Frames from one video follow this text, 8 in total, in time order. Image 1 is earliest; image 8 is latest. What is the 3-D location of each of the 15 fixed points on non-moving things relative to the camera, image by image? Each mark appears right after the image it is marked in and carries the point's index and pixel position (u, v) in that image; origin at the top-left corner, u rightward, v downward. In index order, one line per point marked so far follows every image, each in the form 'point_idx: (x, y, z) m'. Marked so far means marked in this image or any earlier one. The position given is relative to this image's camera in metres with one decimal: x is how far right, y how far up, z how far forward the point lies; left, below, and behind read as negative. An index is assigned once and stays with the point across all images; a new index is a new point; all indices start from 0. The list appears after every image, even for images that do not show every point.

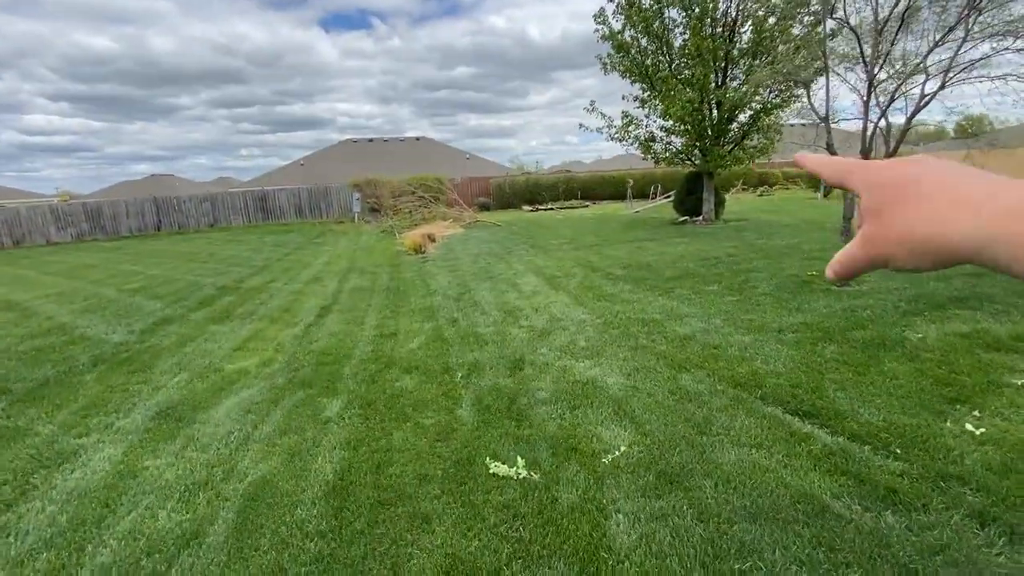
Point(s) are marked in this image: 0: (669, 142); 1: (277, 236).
0: (+4.1, +3.8, +12.6) m
1: (-8.0, +1.8, +16.7) m
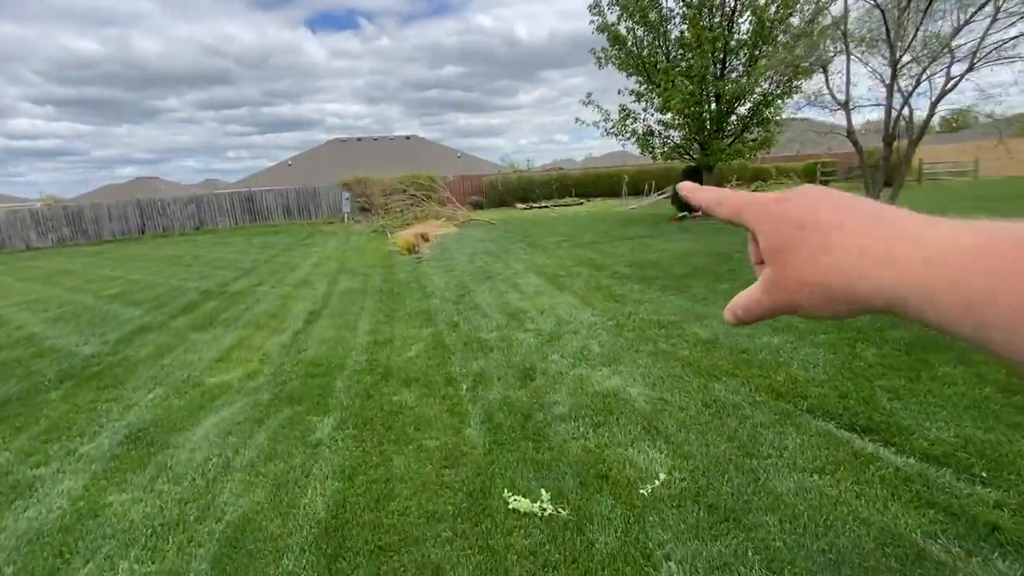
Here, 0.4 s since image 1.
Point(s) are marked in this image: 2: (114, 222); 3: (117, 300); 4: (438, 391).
0: (+3.9, +3.8, +12.3) m
1: (-8.2, +1.7, +16.3) m
2: (-15.9, +2.7, +19.6) m
3: (-6.3, -0.2, +7.8) m
4: (-0.5, -0.7, +3.4) m
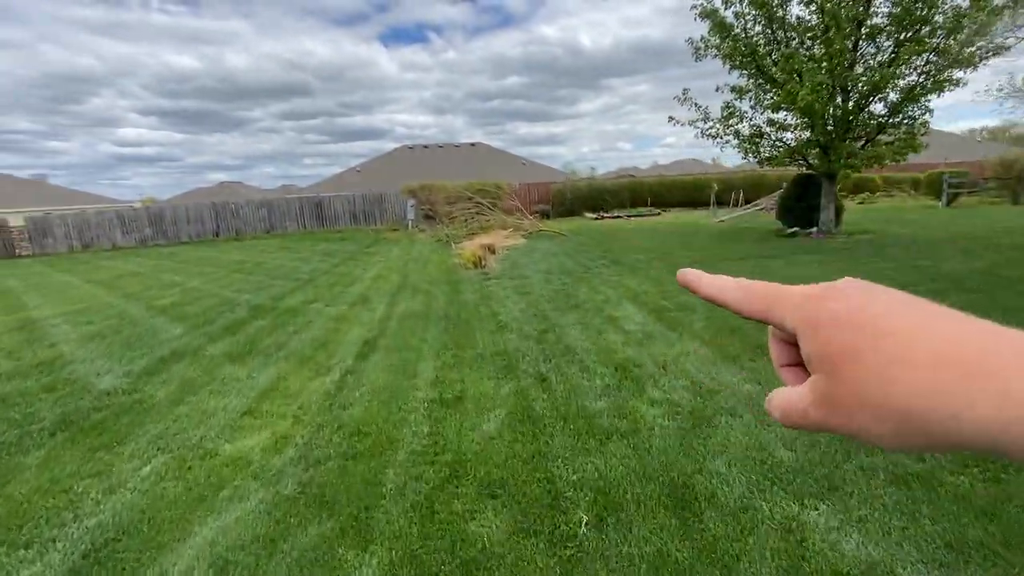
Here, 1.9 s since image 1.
0: (+5.7, +3.2, +10.5) m
1: (-5.9, +1.4, +15.8) m
2: (-13.2, +2.6, +20.0) m
3: (-5.1, -0.4, +7.1) m
4: (+0.1, -1.0, +2.2) m
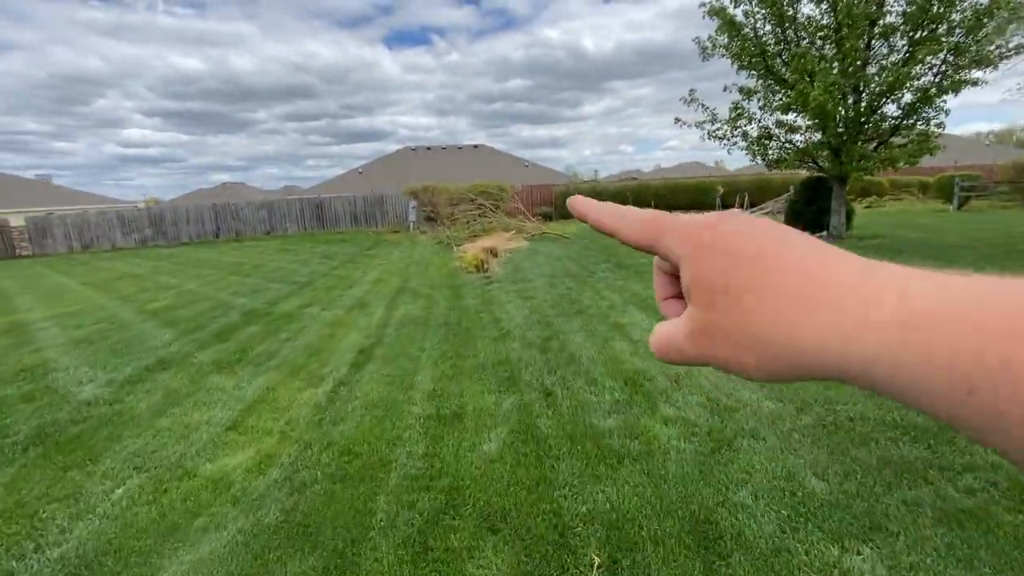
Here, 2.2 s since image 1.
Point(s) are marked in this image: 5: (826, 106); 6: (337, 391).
0: (+5.8, +3.1, +10.2) m
1: (-5.8, +1.3, +15.6) m
2: (-13.1, +2.6, +19.9) m
3: (-5.0, -0.4, +6.9) m
4: (+0.1, -1.1, +1.9) m
5: (+5.7, +3.3, +8.8) m
6: (-1.4, -0.8, +3.9) m
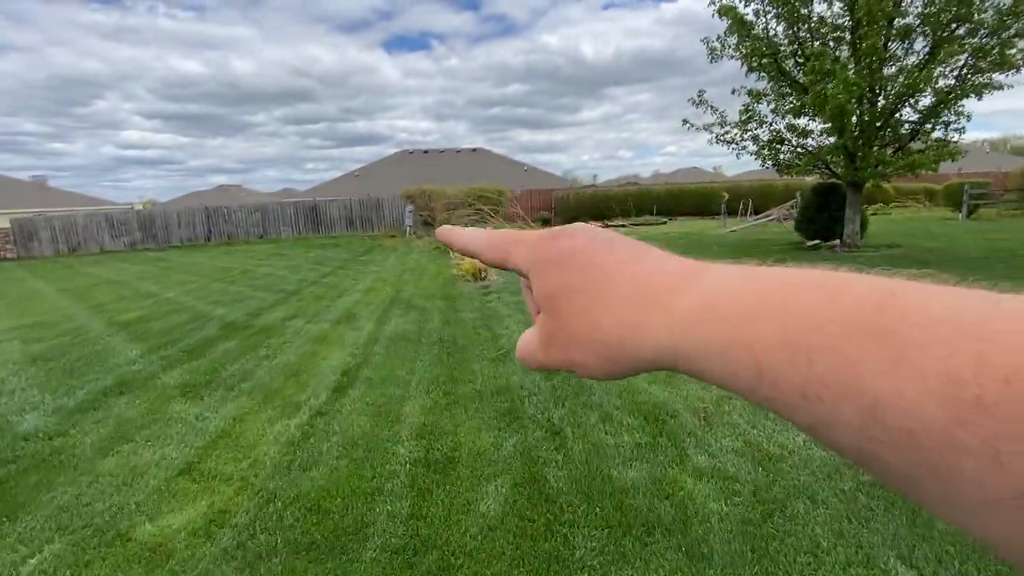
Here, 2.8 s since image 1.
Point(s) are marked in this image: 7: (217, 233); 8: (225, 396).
0: (+5.8, +2.9, +9.8) m
1: (-5.9, +1.1, +15.1) m
2: (-13.1, +2.4, +19.3) m
3: (-5.0, -0.5, +6.4) m
4: (+0.2, -1.2, +1.4) m
5: (+5.7, +3.1, +8.3) m
6: (-1.4, -1.0, +3.4) m
7: (-11.8, +2.2, +19.6) m
8: (-2.4, -0.9, +4.1) m
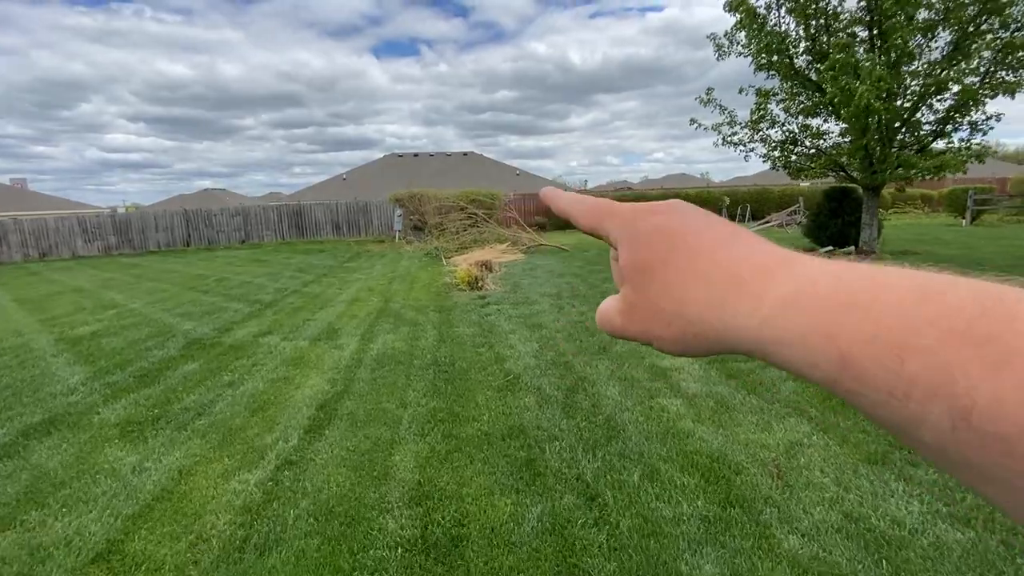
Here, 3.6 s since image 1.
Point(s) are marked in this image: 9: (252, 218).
0: (+5.7, +2.7, +9.3) m
1: (-6.0, +0.9, +14.3) m
2: (-13.3, +2.1, +18.4) m
3: (-5.0, -0.7, +5.6) m
4: (+0.3, -1.3, +0.7) m
5: (+5.7, +2.9, +7.8) m
6: (-1.3, -1.1, +2.7) m
7: (-12.1, +1.9, +18.7) m
8: (-2.3, -1.0, +3.3) m
9: (-10.2, +2.7, +19.2) m
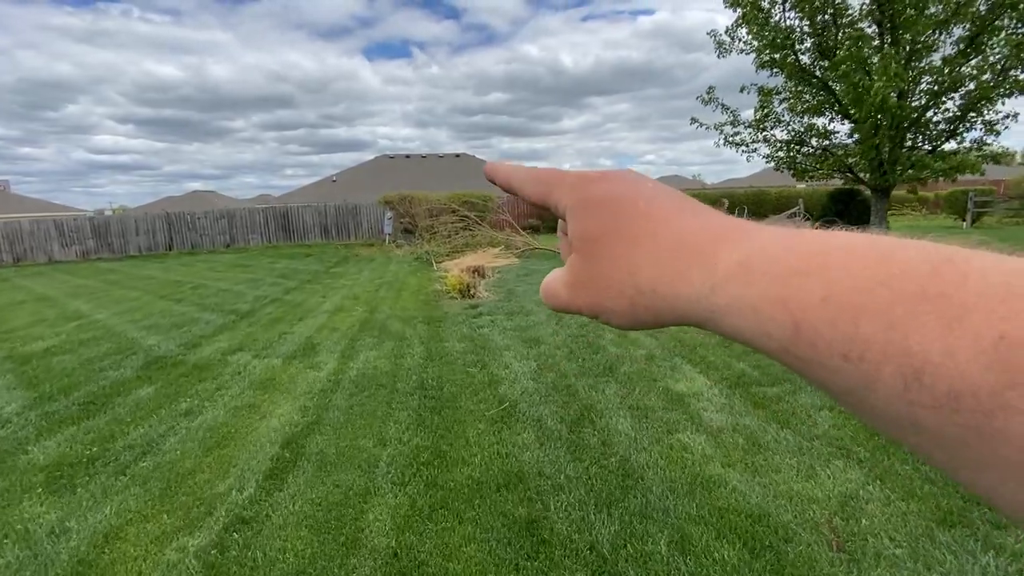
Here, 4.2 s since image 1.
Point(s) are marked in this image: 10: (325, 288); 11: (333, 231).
0: (+5.6, +2.6, +8.9) m
1: (-6.2, +0.7, +13.7) m
2: (-13.6, +1.9, +17.7) m
3: (-5.0, -0.8, +5.1) m
4: (+0.3, -1.4, +0.3) m
5: (+5.6, +2.8, +7.5) m
6: (-1.3, -1.2, +2.2) m
7: (-12.3, +1.7, +18.0) m
8: (-2.3, -1.1, +2.8) m
9: (-10.5, +2.5, +18.6) m
10: (-3.6, 0.0, +9.3) m
11: (-7.1, +2.2, +19.3) m
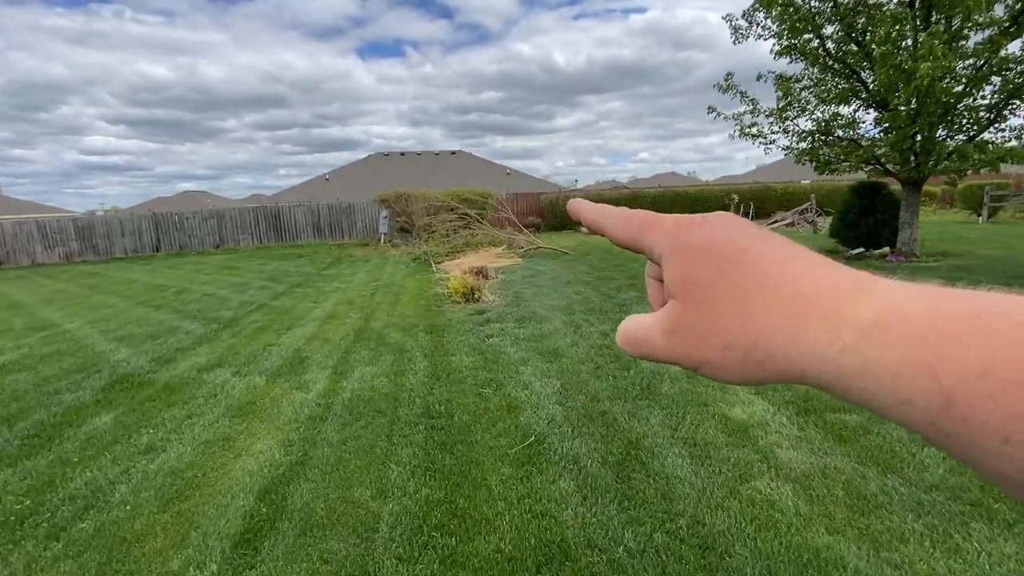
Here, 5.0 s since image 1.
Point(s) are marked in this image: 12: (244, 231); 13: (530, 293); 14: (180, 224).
0: (+5.7, +2.6, +8.3) m
1: (-6.1, +0.6, +13.1) m
2: (-13.6, +1.8, +17.0) m
3: (-4.9, -0.9, +4.4) m
4: (+0.5, -1.4, -0.3) m
5: (+5.7, +2.8, +6.9) m
6: (-1.1, -1.3, +1.6) m
7: (-12.3, +1.6, +17.3) m
8: (-2.1, -1.2, +2.2) m
9: (-10.5, +2.4, +17.9) m
10: (-3.4, -0.1, +8.6) m
11: (-7.1, +2.2, +18.6) m
12: (-10.0, +2.1, +18.1) m
13: (+0.3, -0.1, +7.5) m
14: (-12.0, +2.3, +17.4) m
